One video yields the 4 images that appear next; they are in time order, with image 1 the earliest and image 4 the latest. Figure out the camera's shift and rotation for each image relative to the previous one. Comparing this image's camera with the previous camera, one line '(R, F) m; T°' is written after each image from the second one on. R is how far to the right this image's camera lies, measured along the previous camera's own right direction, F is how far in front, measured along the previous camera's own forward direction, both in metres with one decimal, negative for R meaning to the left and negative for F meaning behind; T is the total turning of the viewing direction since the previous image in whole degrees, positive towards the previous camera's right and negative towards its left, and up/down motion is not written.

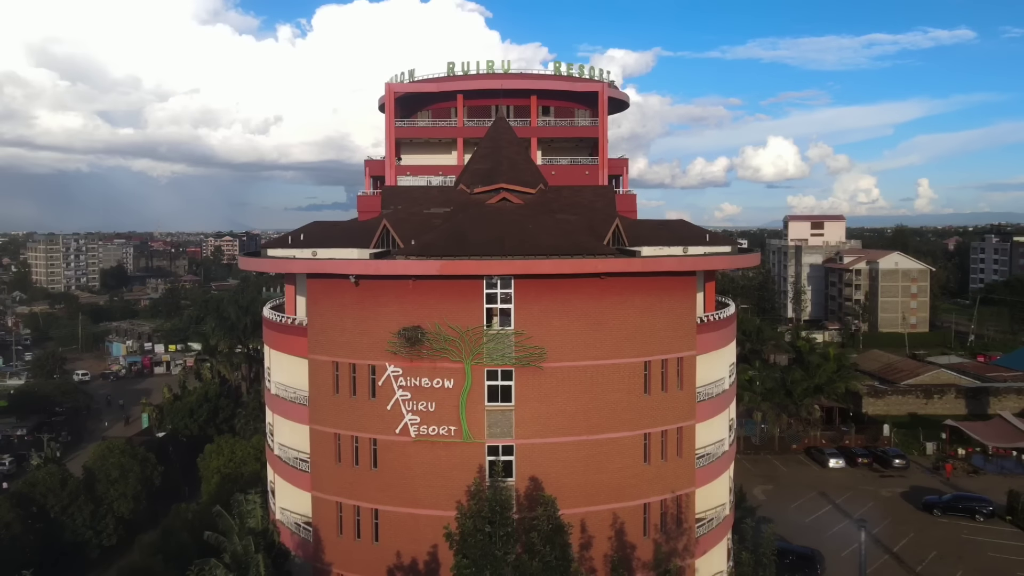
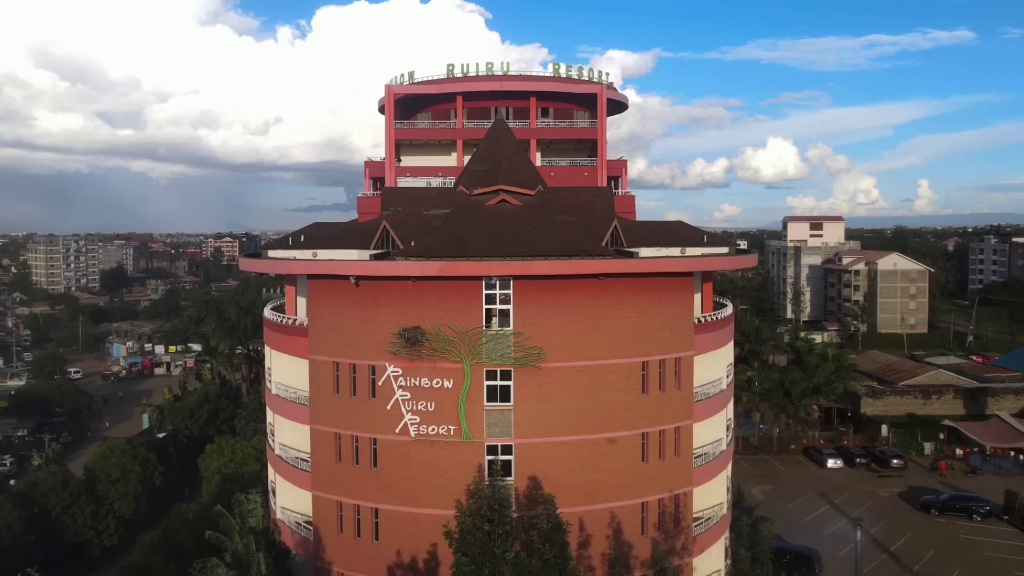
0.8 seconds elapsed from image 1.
(0.0, -0.2) m; 0°
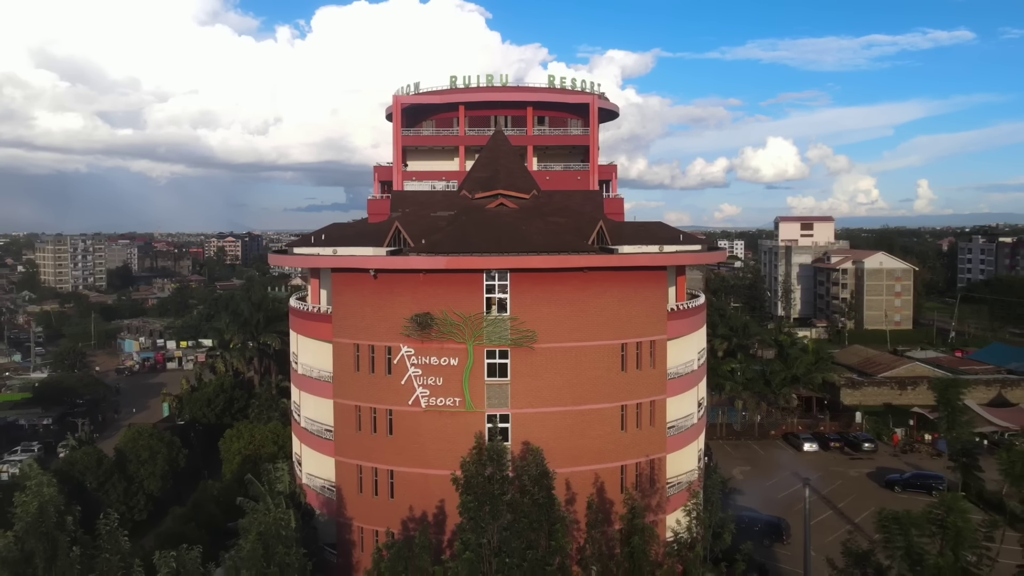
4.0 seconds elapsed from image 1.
(+0.1, -2.9) m; 0°
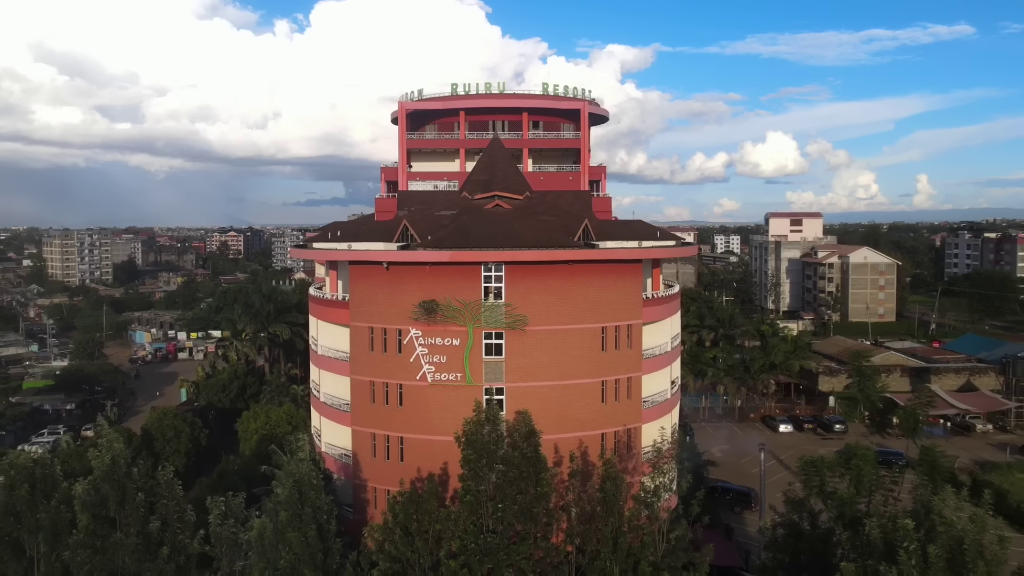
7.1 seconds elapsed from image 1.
(+0.2, -3.1) m; 0°
